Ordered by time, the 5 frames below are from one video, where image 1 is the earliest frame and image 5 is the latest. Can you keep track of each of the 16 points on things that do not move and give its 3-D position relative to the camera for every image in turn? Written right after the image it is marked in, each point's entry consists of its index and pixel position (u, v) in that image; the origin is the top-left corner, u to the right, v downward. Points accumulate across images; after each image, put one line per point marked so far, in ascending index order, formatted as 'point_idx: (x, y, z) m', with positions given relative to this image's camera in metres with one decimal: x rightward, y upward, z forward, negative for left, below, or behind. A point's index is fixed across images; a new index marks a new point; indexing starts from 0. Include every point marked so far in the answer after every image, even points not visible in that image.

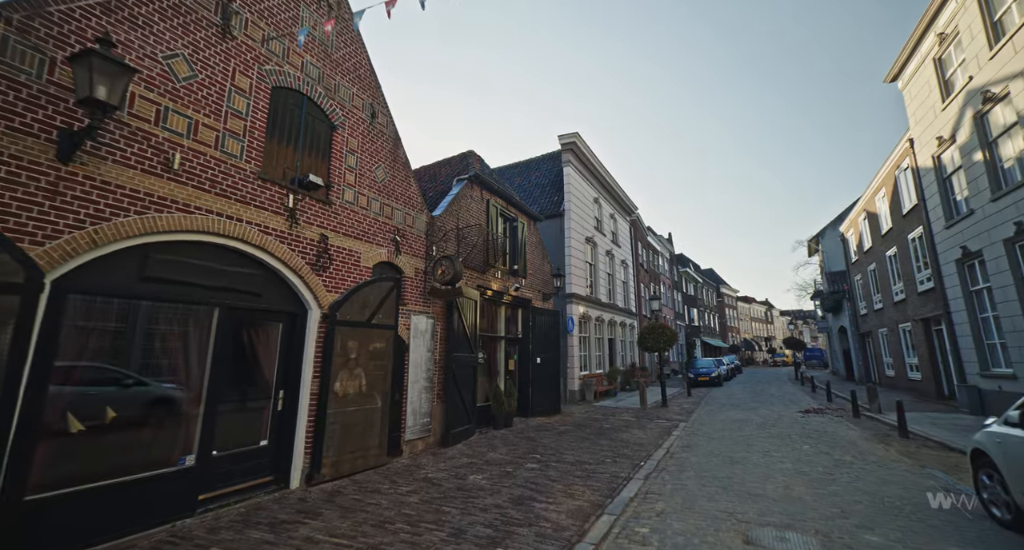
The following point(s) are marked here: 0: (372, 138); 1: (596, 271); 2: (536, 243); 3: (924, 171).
0: (-2.5, +2.4, +7.6) m
1: (+3.8, +0.2, +19.4) m
2: (+0.8, +1.0, +13.9) m
3: (+12.9, +3.2, +13.5) m
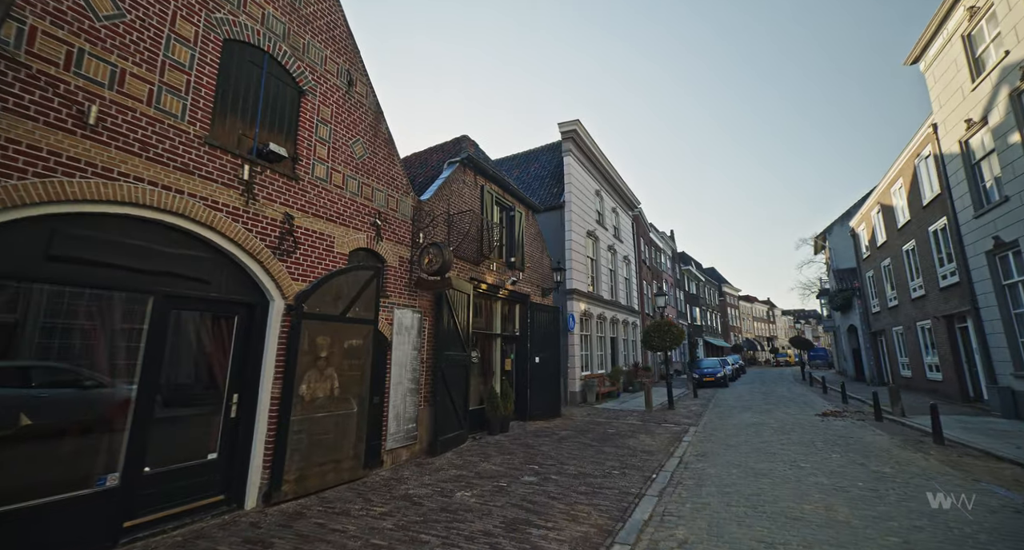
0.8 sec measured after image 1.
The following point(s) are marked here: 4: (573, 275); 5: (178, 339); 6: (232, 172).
0: (-2.5, +2.6, +6.7) m
1: (+3.7, +0.3, +18.5) m
2: (+0.7, +1.2, +13.1) m
3: (+12.8, +3.4, +12.6) m
4: (+2.3, 0.0, +15.8) m
5: (-3.6, -0.7, +4.7) m
6: (-3.3, +1.2, +5.0) m
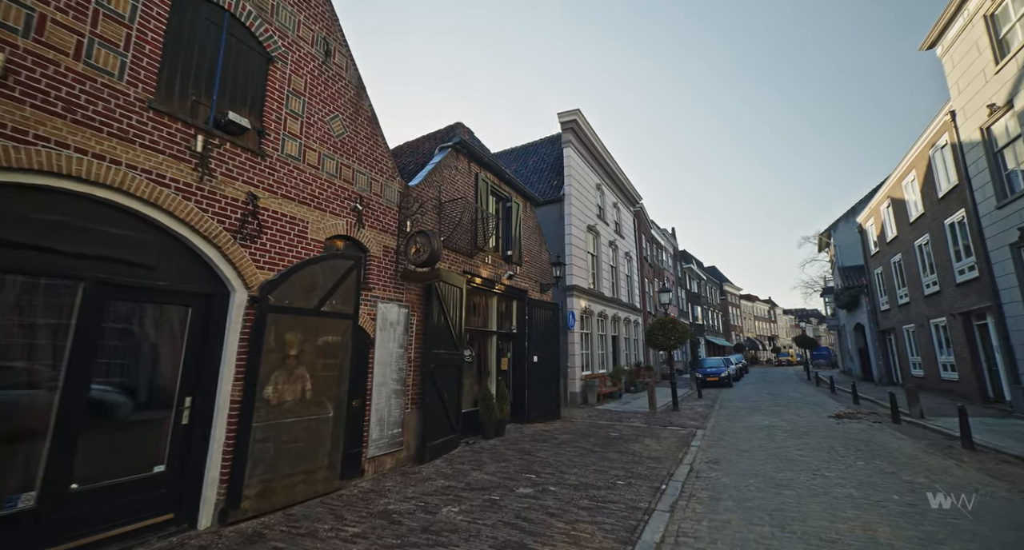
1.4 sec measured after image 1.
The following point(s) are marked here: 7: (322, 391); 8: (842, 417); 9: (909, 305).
0: (-2.6, +2.7, +6.1) m
1: (+3.6, +0.5, +17.9) m
2: (+0.6, +1.4, +12.5) m
3: (+12.7, +3.6, +12.0) m
4: (+2.2, +0.2, +15.2) m
5: (-3.7, -0.5, +4.0) m
6: (-3.3, +1.3, +4.4) m
7: (-2.4, -1.5, +5.4) m
8: (+9.0, -3.9, +11.7) m
9: (+16.7, -1.3, +18.2) m
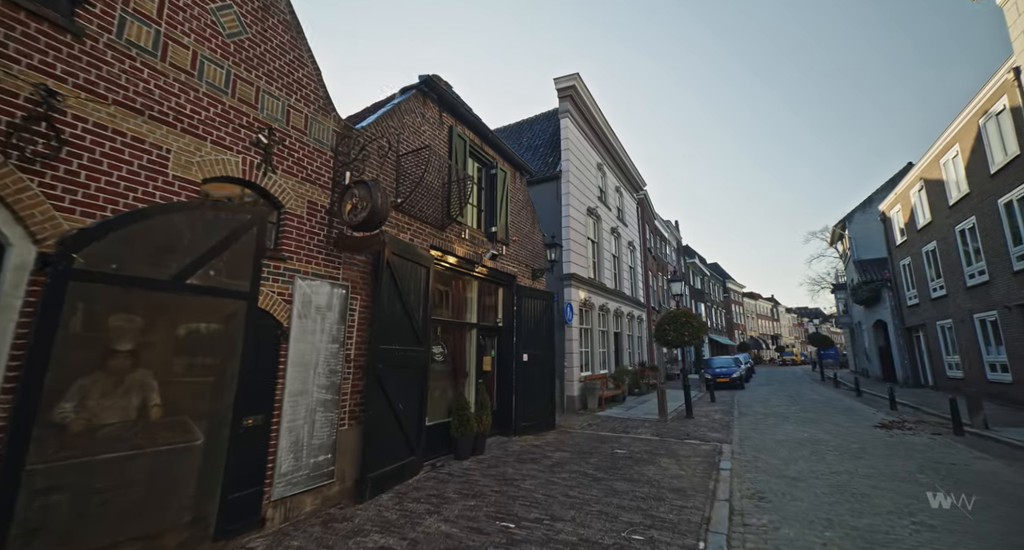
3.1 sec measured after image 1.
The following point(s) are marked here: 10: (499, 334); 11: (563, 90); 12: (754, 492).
0: (-2.9, +3.1, +4.2) m
1: (+3.3, +0.9, +16.0) m
2: (+0.3, +1.8, +10.6) m
3: (+12.4, +4.0, +10.1) m
4: (+1.8, +0.6, +13.3) m
5: (-4.0, -0.2, +2.1) m
6: (-3.6, +1.7, +2.5) m
7: (-2.7, -1.1, +3.5) m
8: (+8.7, -3.5, +9.9) m
9: (+16.4, -0.9, +16.3) m
10: (-0.2, -1.3, +9.2) m
11: (+1.7, +6.2, +14.4) m
12: (+3.2, -2.8, +5.6) m
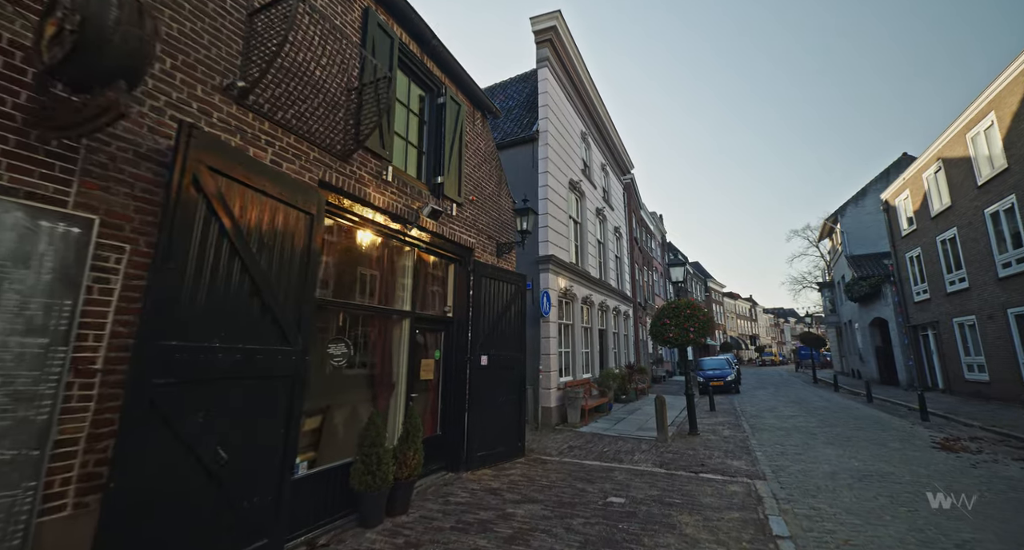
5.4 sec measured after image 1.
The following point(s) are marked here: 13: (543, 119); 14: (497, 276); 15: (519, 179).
0: (-3.4, +3.6, +1.5) m
1: (+2.2, +1.3, +13.6) m
2: (-0.5, +2.2, +8.0) m
3: (+11.7, +4.3, +8.1) m
4: (+0.9, +1.0, +10.8) m
5: (-4.4, +0.3, -0.6) m
6: (-4.0, +2.2, -0.3) m
7: (-3.1, -0.6, +0.8) m
8: (+7.9, -3.1, +7.7) m
9: (+15.3, -0.6, +14.5) m
10: (-1.0, -0.8, +6.6) m
11: (+0.8, +6.6, +11.9) m
12: (+2.6, -2.4, +3.2) m
13: (+0.9, +4.1, +11.5) m
14: (-0.2, 0.0, +7.5) m
15: (+0.2, +2.5, +11.6) m
